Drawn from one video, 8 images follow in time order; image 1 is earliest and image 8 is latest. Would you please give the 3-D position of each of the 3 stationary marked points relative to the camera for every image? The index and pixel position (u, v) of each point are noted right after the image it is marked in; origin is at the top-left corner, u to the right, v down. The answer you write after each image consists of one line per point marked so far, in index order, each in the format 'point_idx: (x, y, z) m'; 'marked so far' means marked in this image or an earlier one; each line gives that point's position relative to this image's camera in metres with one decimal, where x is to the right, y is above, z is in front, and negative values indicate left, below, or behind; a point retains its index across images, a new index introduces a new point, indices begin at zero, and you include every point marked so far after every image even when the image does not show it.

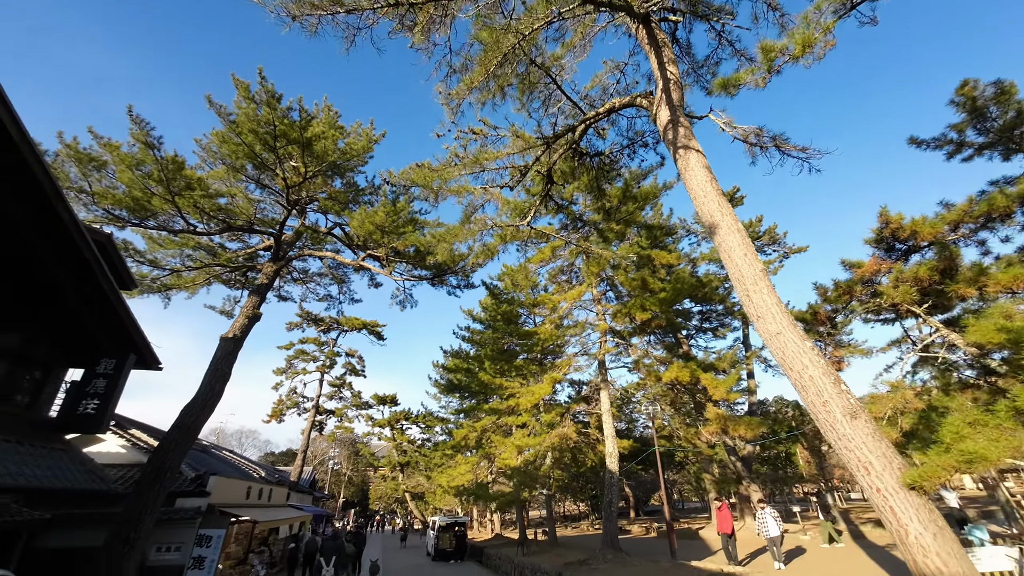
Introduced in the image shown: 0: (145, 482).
0: (-8.9, -4.7, +10.4) m
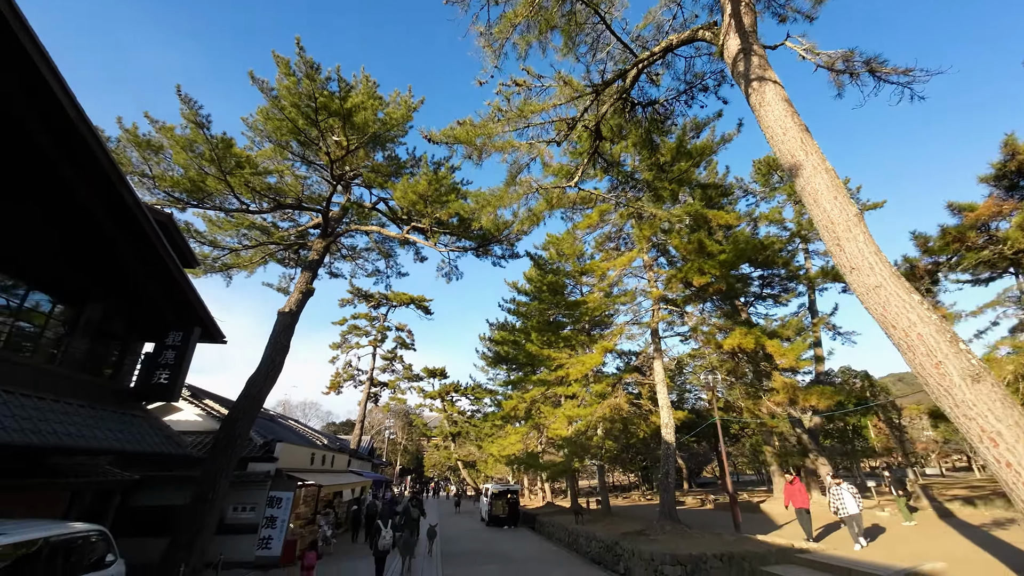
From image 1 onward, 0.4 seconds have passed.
0: (-7.6, -4.1, +11.0) m
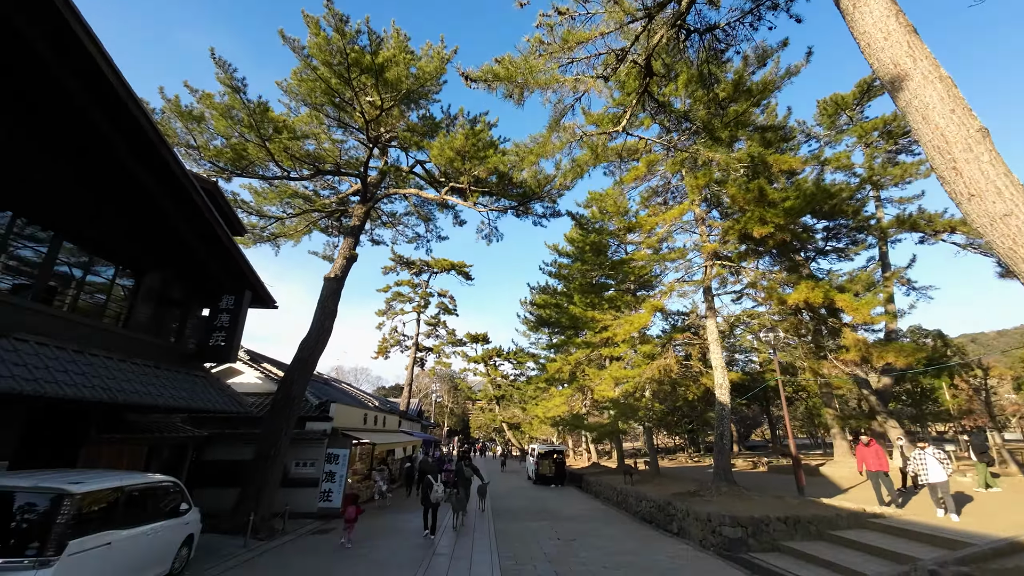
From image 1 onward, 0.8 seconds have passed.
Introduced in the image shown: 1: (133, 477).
0: (-6.3, -3.2, +11.5) m
1: (-5.1, -2.6, +5.8) m
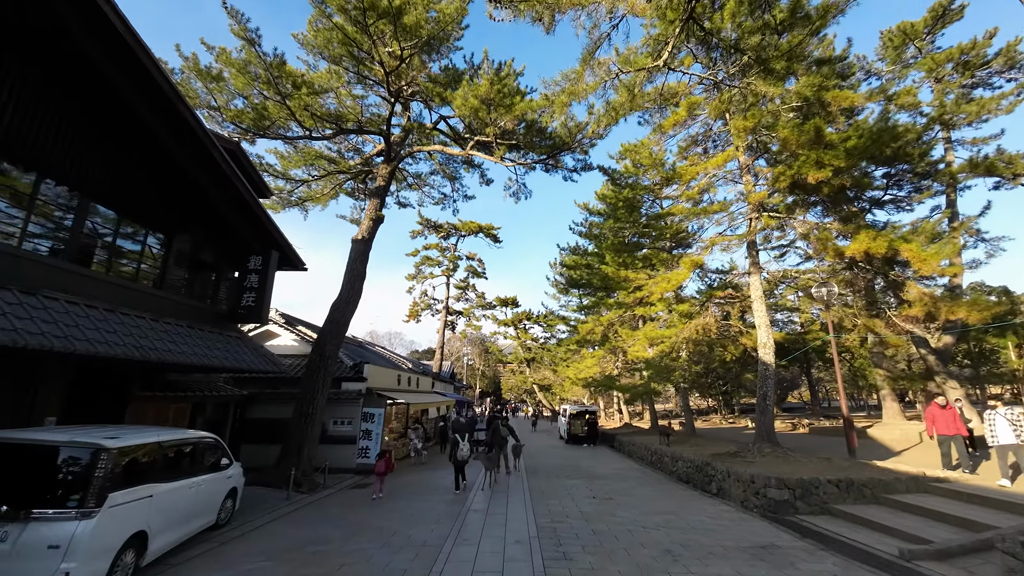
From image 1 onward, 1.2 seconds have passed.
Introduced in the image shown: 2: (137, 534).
0: (-5.5, -2.2, +11.7) m
1: (-4.7, -2.0, +5.9) m
2: (-4.3, -2.8, +4.9) m
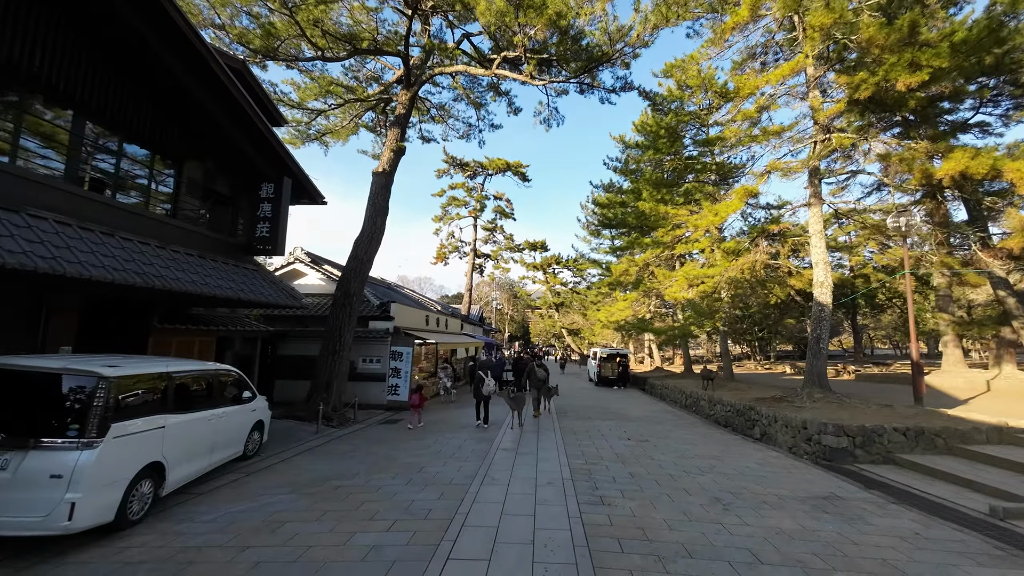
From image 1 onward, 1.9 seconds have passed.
0: (-4.7, -0.5, +11.4) m
1: (-4.3, -1.0, +5.6) m
2: (-3.9, -1.9, +4.7) m
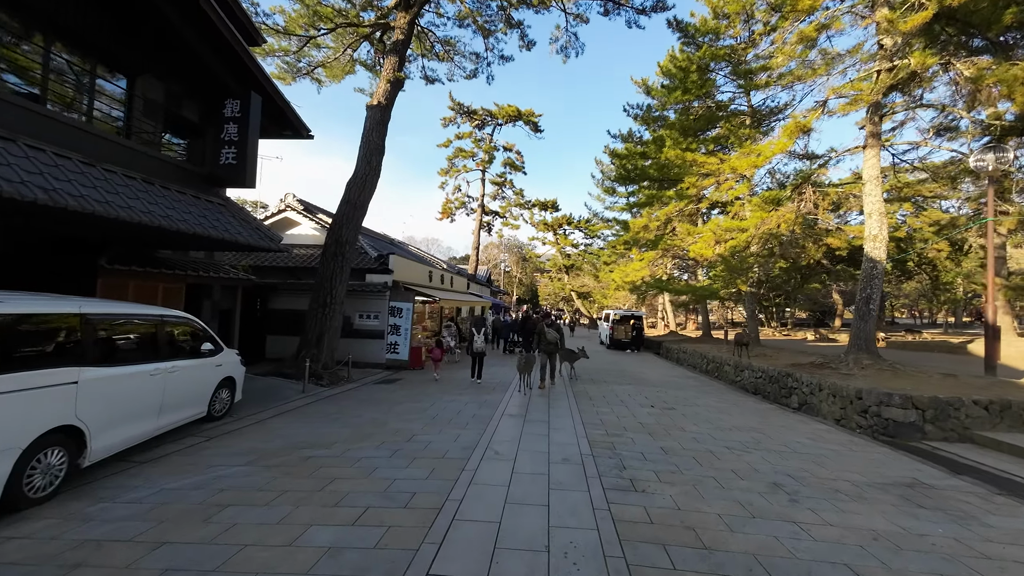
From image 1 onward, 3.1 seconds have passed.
0: (-4.4, +0.8, +10.3) m
1: (-4.2, -0.2, +4.5) m
2: (-3.8, -1.2, +3.7) m
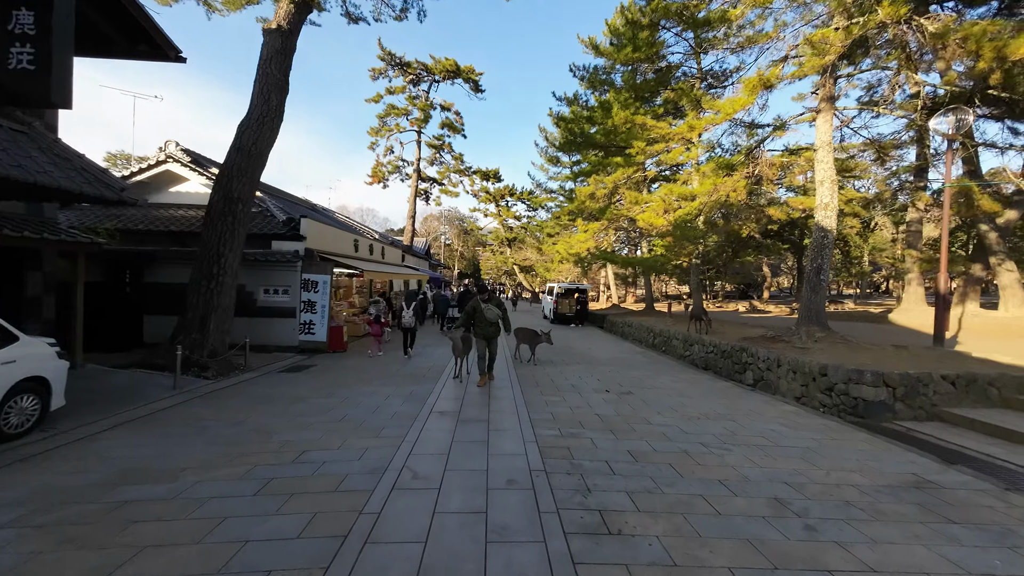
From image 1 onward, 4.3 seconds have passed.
0: (-5.8, +1.4, +8.3) m
1: (-4.7, +0.1, +2.6) m
2: (-4.3, -1.0, +1.9) m
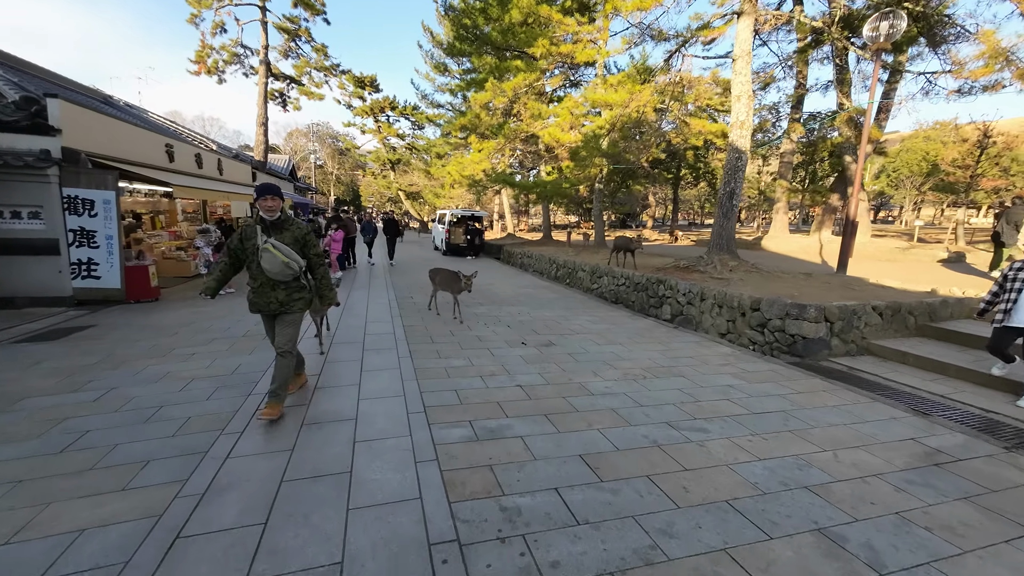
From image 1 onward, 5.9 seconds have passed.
0: (-7.3, +2.3, +4.4) m
1: (-4.8, +0.1, -0.5) m
2: (-4.2, -1.0, -0.9) m
